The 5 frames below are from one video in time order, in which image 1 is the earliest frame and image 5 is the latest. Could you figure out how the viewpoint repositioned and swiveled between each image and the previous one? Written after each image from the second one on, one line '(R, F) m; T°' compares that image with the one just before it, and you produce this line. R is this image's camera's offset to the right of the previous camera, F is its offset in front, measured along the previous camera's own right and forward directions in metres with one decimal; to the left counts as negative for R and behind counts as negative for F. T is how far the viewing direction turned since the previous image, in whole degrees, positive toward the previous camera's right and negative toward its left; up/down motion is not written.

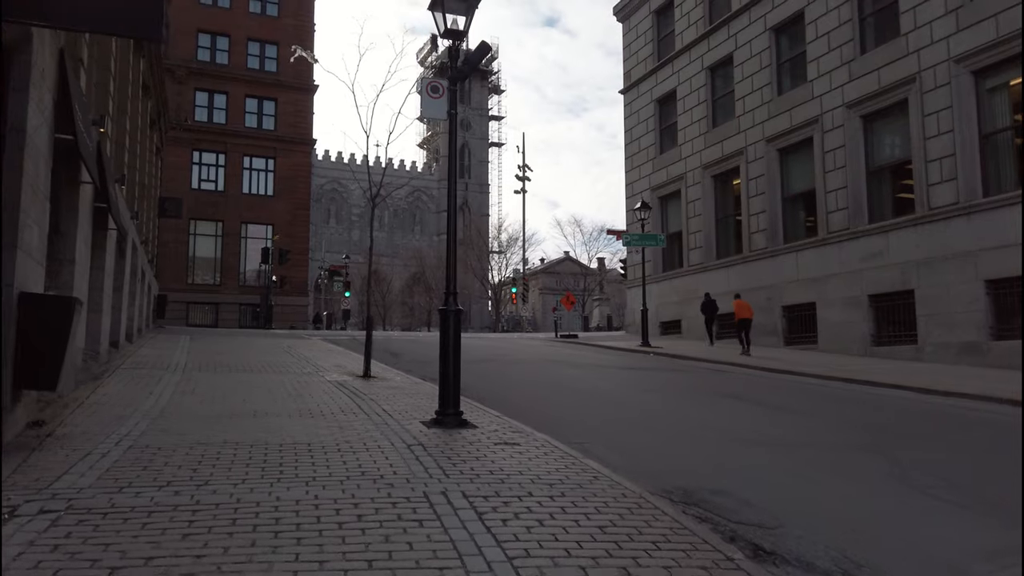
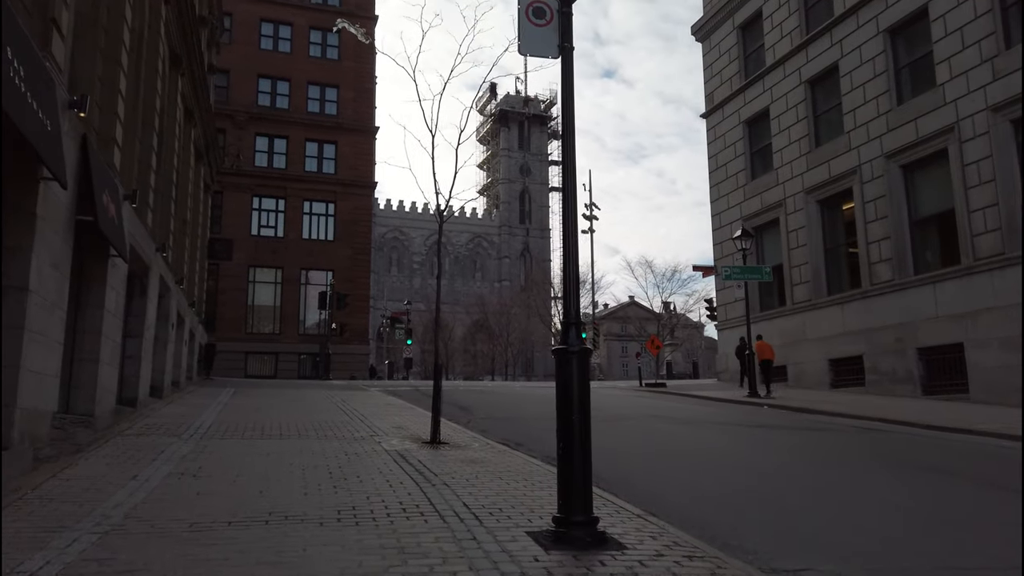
(-0.8, +3.6) m; -5°
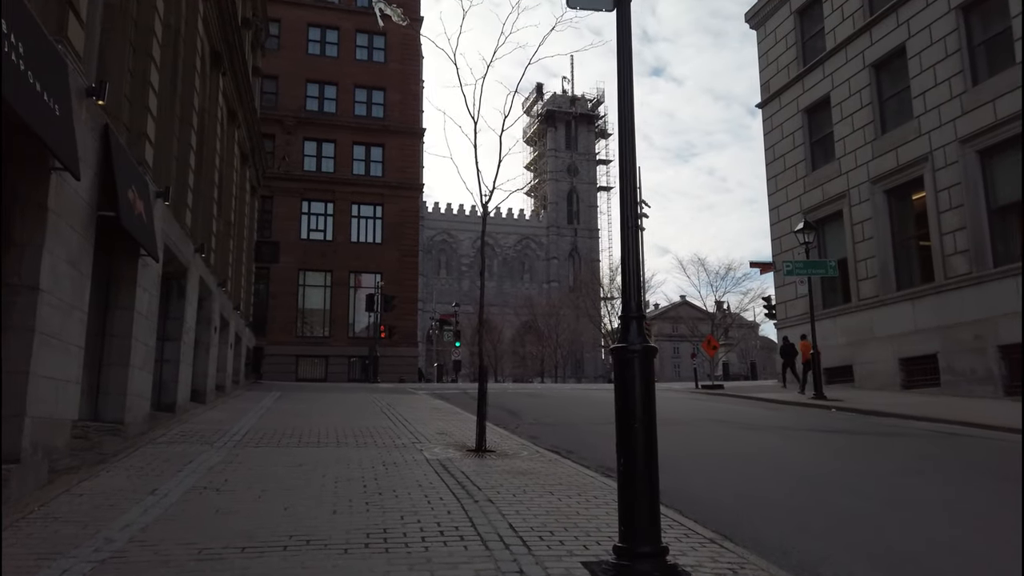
(0.0, +0.8) m; -4°
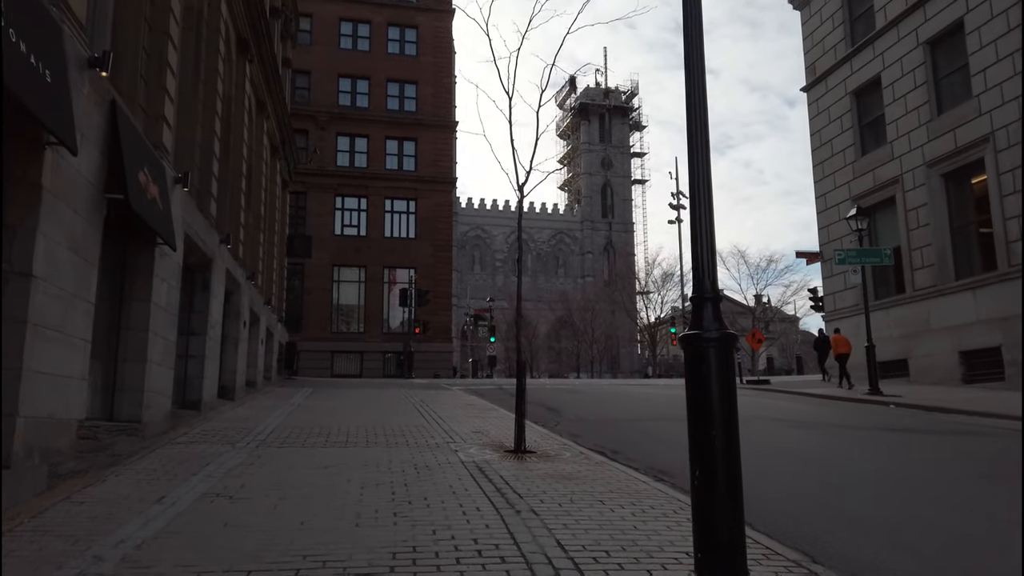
(-0.1, +0.8) m; -3°
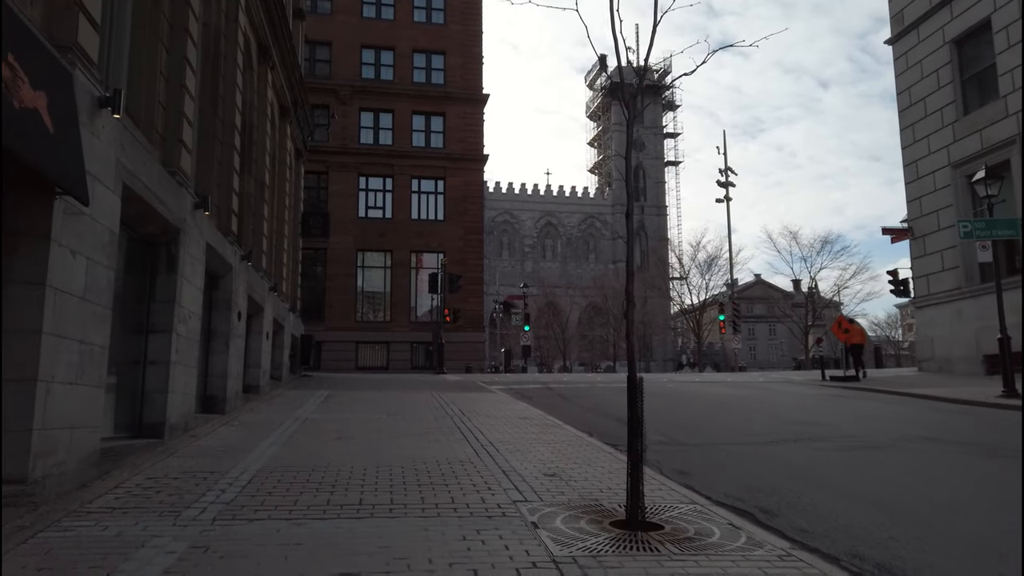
(-0.7, +3.8) m; -2°
